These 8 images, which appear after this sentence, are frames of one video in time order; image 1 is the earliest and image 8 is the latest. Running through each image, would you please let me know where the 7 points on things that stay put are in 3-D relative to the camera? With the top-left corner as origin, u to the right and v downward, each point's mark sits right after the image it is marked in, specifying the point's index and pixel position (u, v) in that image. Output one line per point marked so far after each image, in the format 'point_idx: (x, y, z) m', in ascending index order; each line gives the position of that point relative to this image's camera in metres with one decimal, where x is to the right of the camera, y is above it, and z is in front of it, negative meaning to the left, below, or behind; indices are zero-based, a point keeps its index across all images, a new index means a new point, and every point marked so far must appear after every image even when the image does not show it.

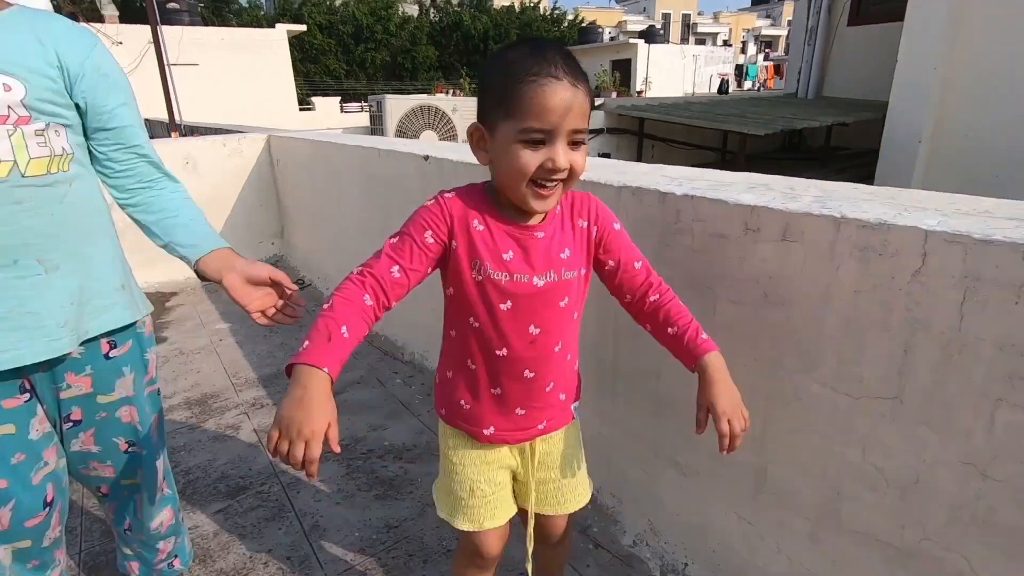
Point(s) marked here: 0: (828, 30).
0: (+4.4, +3.6, +7.5) m
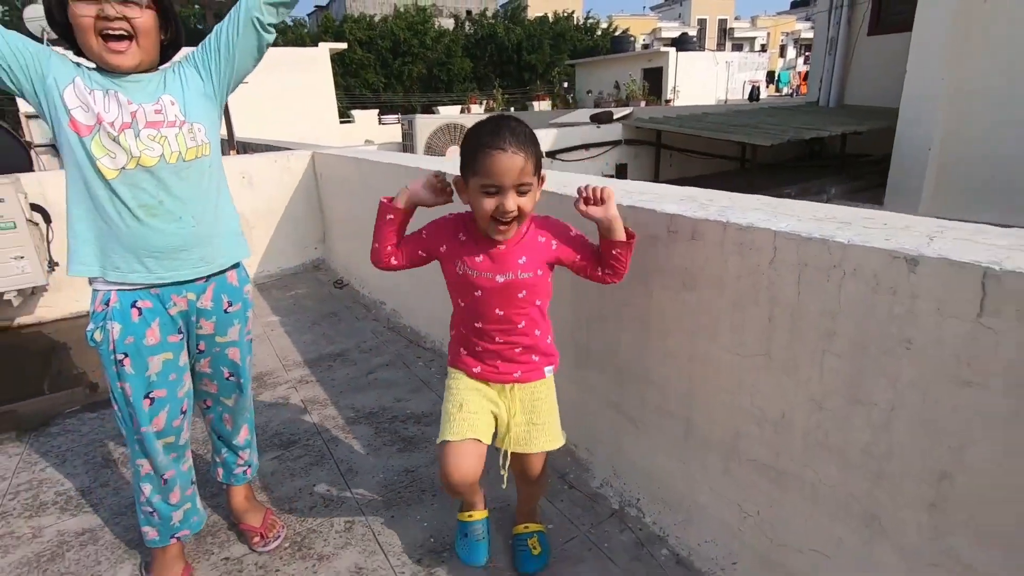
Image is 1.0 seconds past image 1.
0: (+4.8, +3.5, +7.6) m
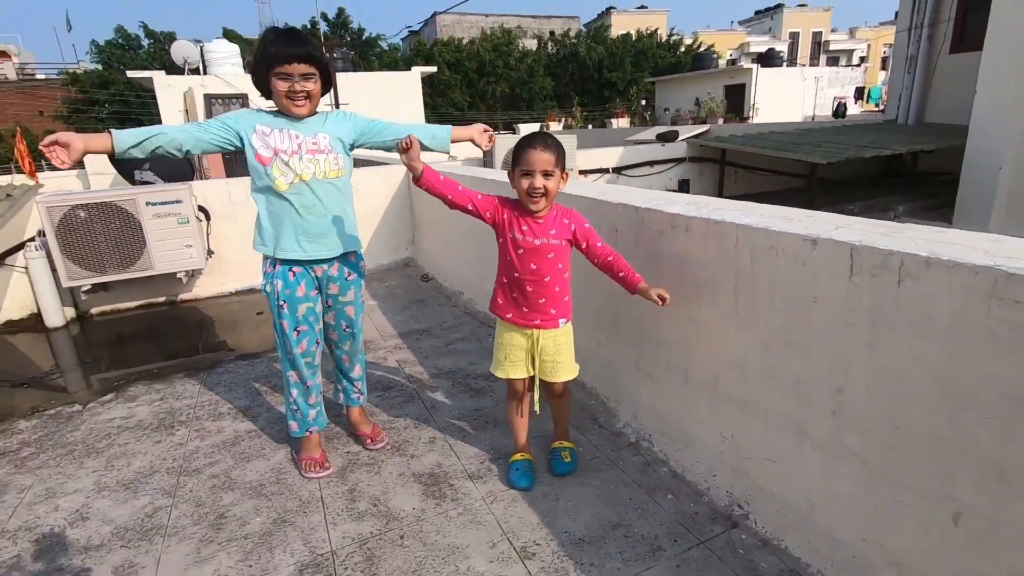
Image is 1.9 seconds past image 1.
0: (+5.9, +3.2, +7.6) m
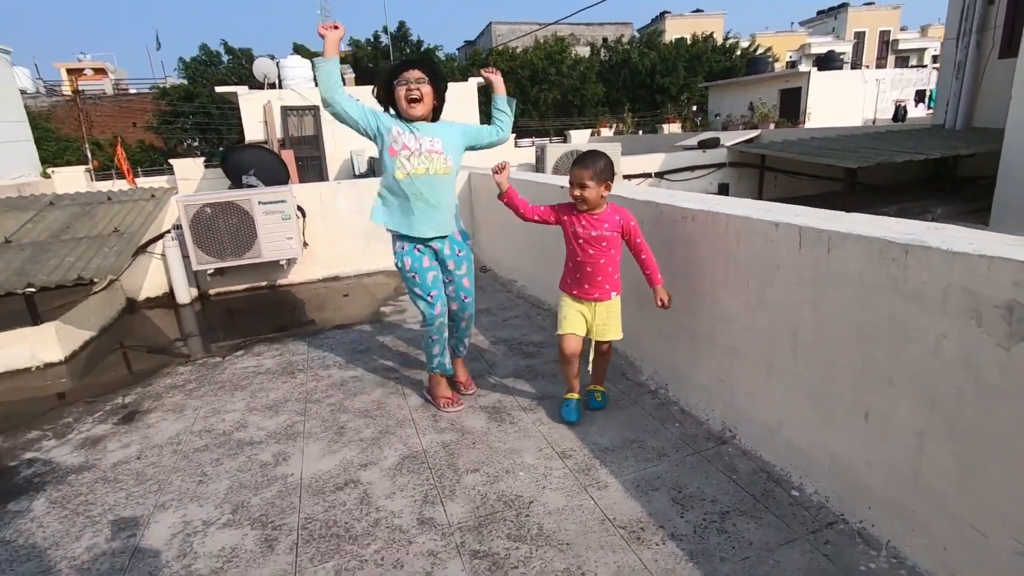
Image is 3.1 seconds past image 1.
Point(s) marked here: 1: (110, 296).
0: (+6.6, +3.2, +7.7) m
1: (-3.6, -0.1, +4.9) m
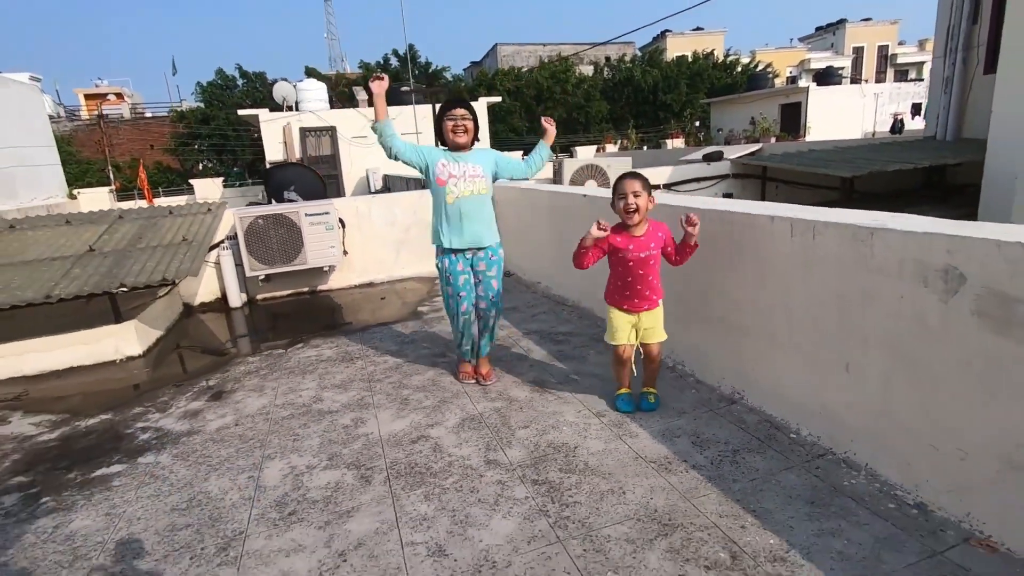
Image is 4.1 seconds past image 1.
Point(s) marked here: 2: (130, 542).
0: (+6.9, +3.2, +8.2) m
1: (-3.4, -0.1, +5.4) m
2: (-1.5, -1.0, +2.1) m
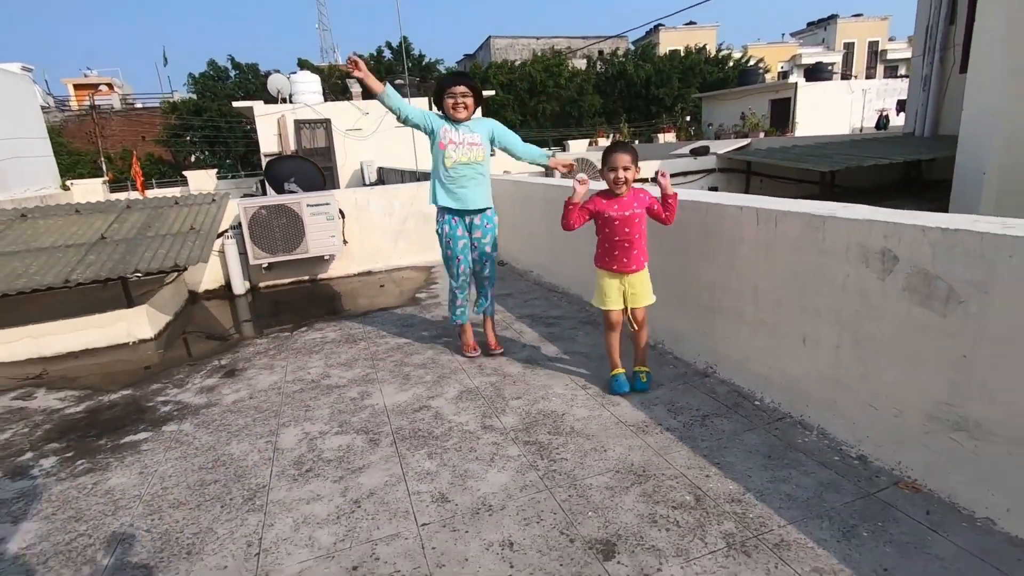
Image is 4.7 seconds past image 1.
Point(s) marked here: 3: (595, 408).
0: (+6.8, +3.3, +8.5) m
1: (-3.5, 0.0, +5.6) m
2: (-1.5, -0.9, +2.4) m
3: (+0.4, -0.6, +2.8) m
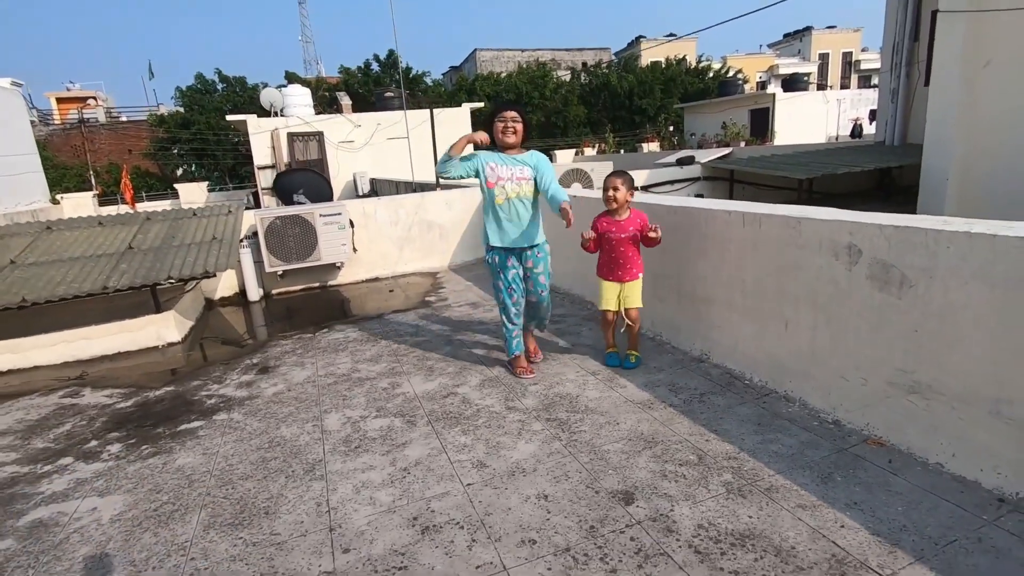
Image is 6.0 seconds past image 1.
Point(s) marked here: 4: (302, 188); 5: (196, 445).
0: (+6.7, +3.3, +9.1) m
1: (-3.4, -0.1, +5.9) m
2: (-1.4, -0.9, +2.7) m
3: (+0.5, -0.6, +3.2) m
4: (-2.9, +1.4, +7.5) m
5: (-1.7, -0.9, +3.0) m
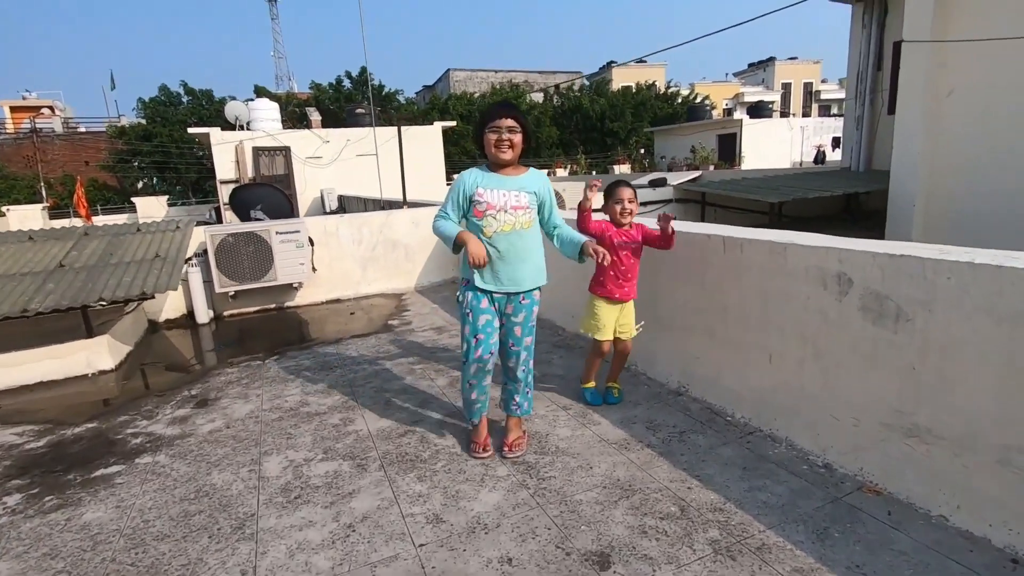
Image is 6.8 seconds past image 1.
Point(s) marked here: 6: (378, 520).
0: (+6.2, +2.9, +9.3) m
1: (-3.7, -0.3, +5.4) m
2: (-1.6, -1.0, +2.3) m
3: (+0.4, -0.8, +2.9) m
4: (-3.3, +1.1, +7.1) m
5: (-1.9, -1.0, +2.6) m
6: (-0.6, -1.0, +2.2) m
